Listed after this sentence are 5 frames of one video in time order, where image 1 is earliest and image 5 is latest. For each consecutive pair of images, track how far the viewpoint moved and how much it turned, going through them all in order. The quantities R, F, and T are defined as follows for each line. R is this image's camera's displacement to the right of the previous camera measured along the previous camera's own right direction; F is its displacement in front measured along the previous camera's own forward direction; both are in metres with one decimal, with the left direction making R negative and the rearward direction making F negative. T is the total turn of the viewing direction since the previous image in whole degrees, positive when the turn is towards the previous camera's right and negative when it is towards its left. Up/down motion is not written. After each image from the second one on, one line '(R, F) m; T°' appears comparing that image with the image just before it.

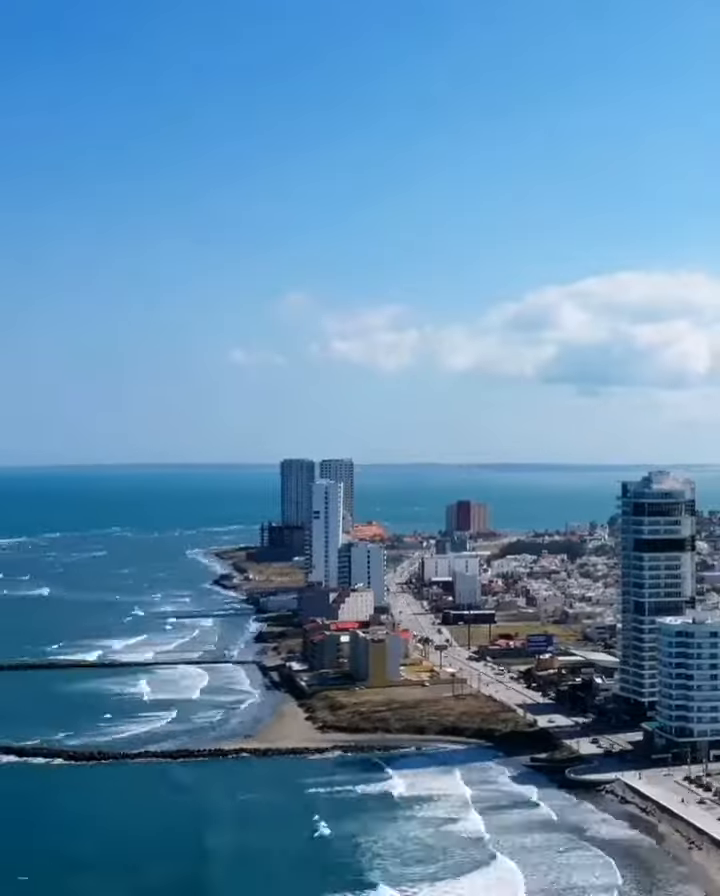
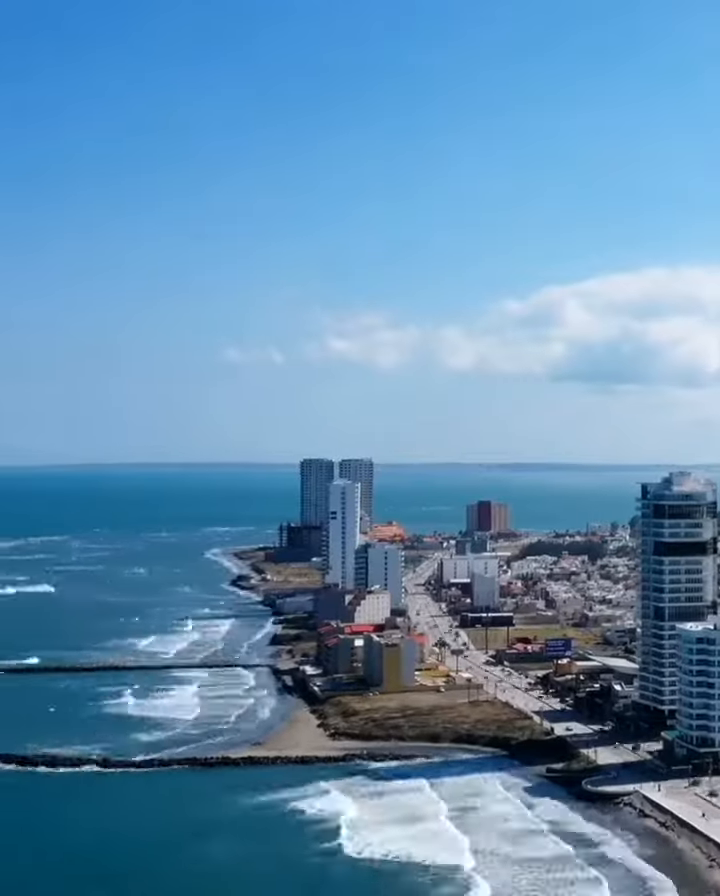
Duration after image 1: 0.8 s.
(+0.2, +0.7) m; -1°
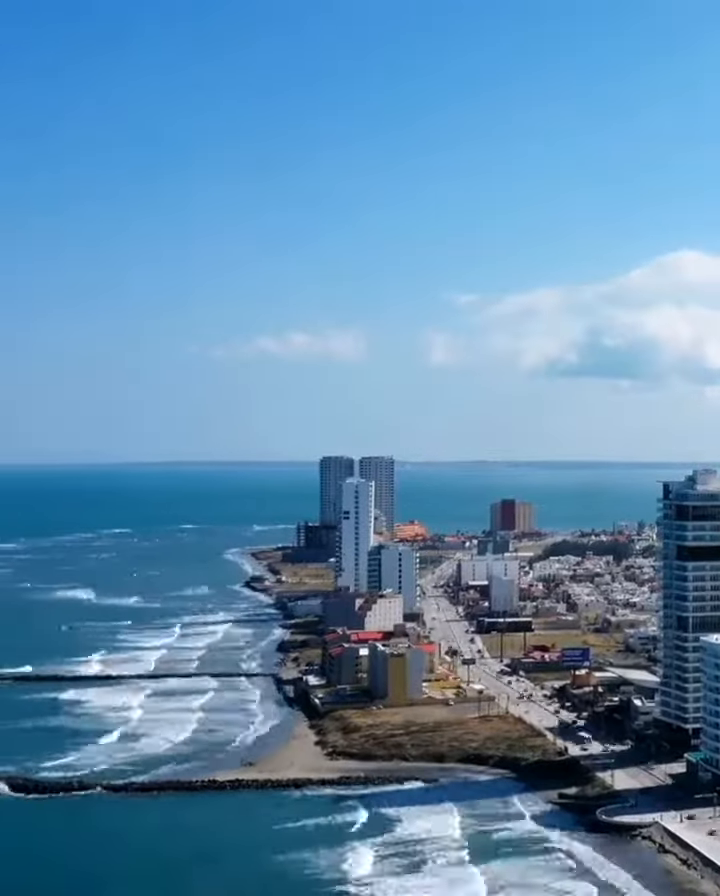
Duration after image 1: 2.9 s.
(+0.6, +2.1) m; -1°
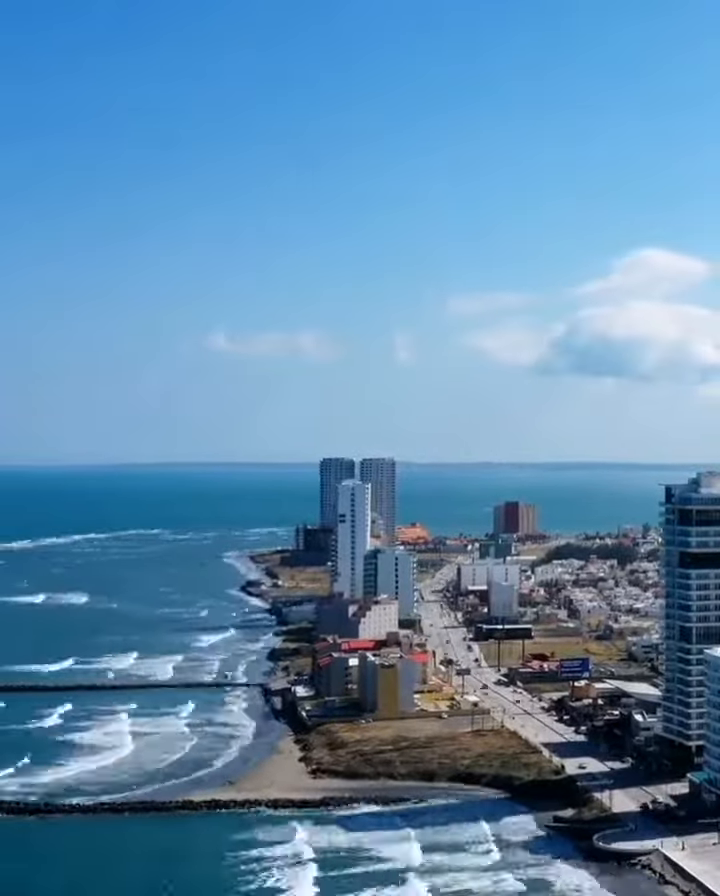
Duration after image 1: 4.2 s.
(+0.4, +1.4) m; 0°
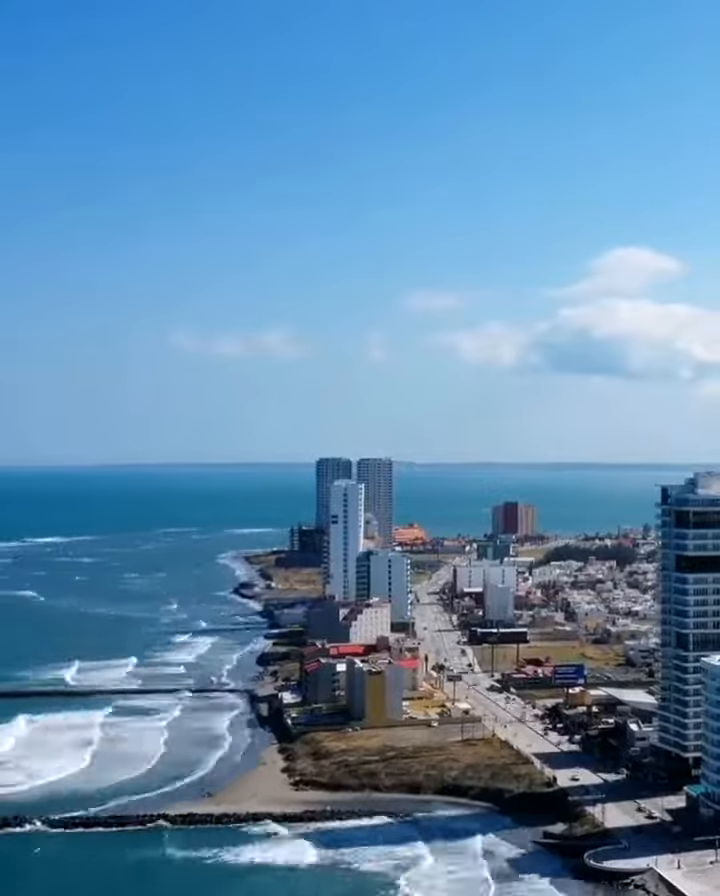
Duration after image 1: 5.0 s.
(+0.3, +1.0) m; 0°
